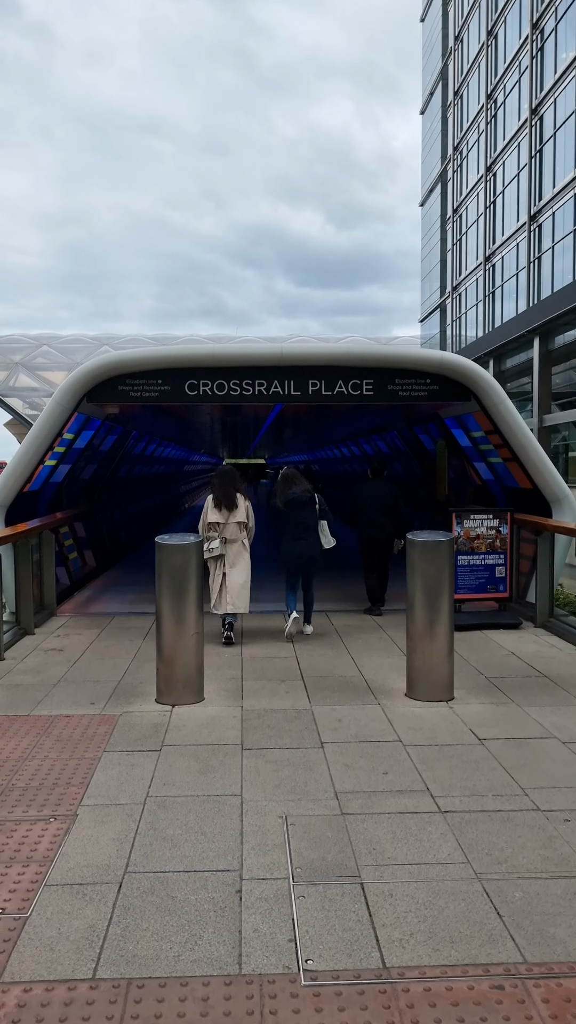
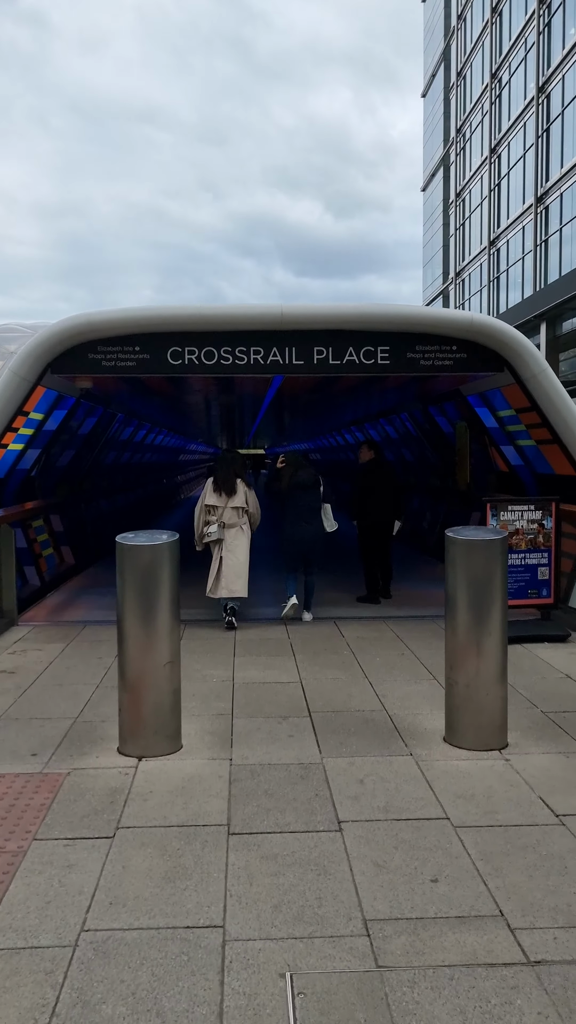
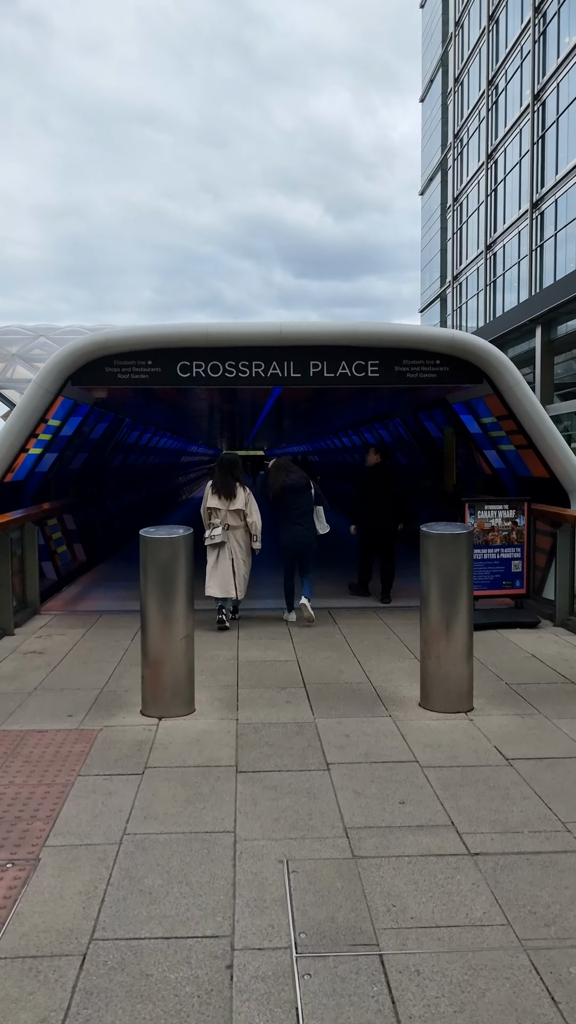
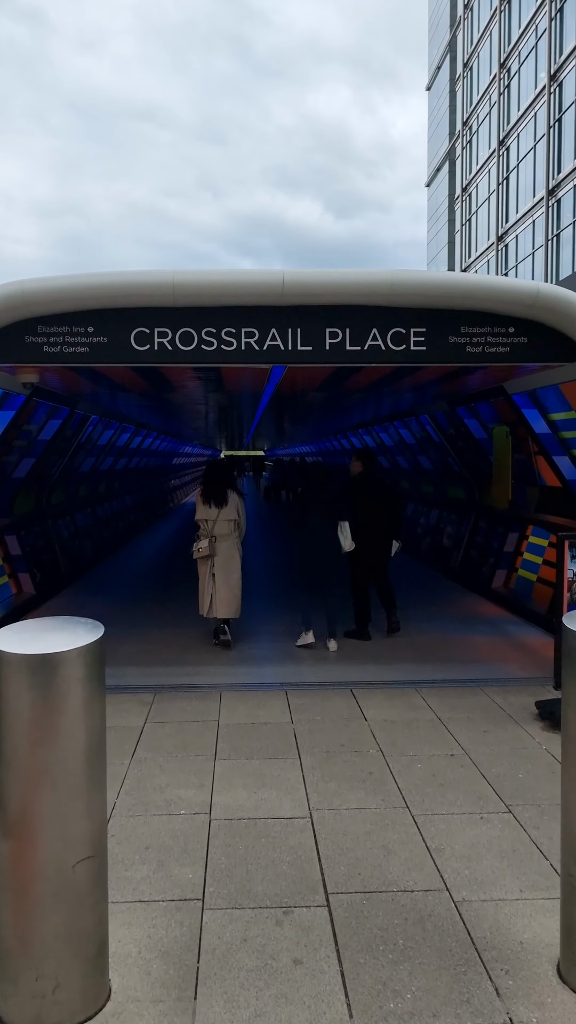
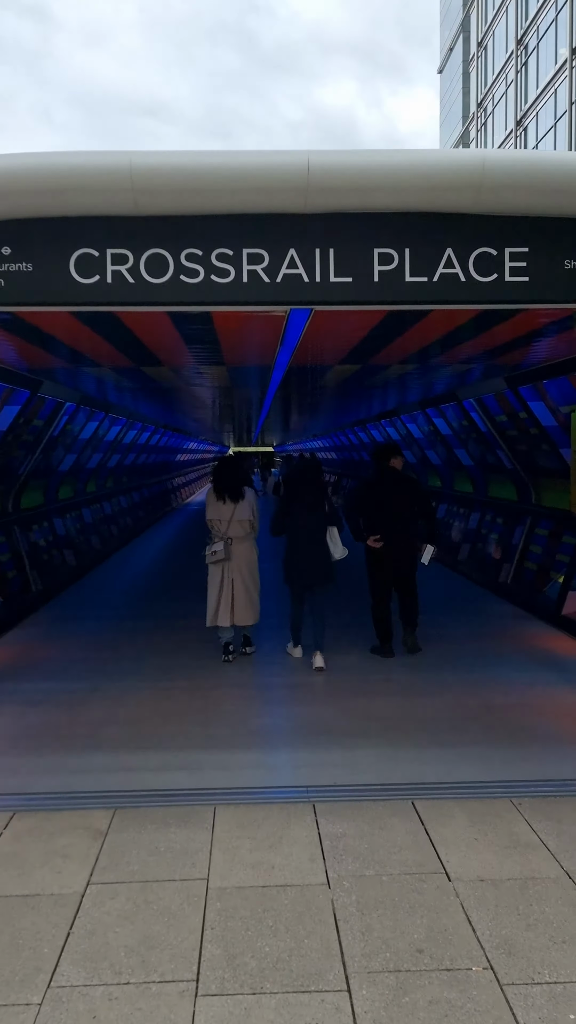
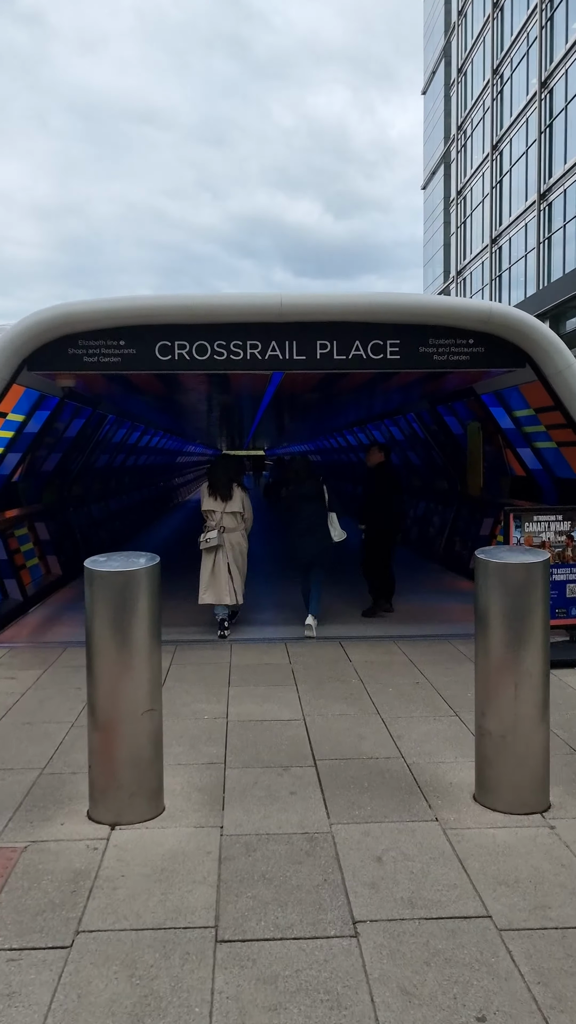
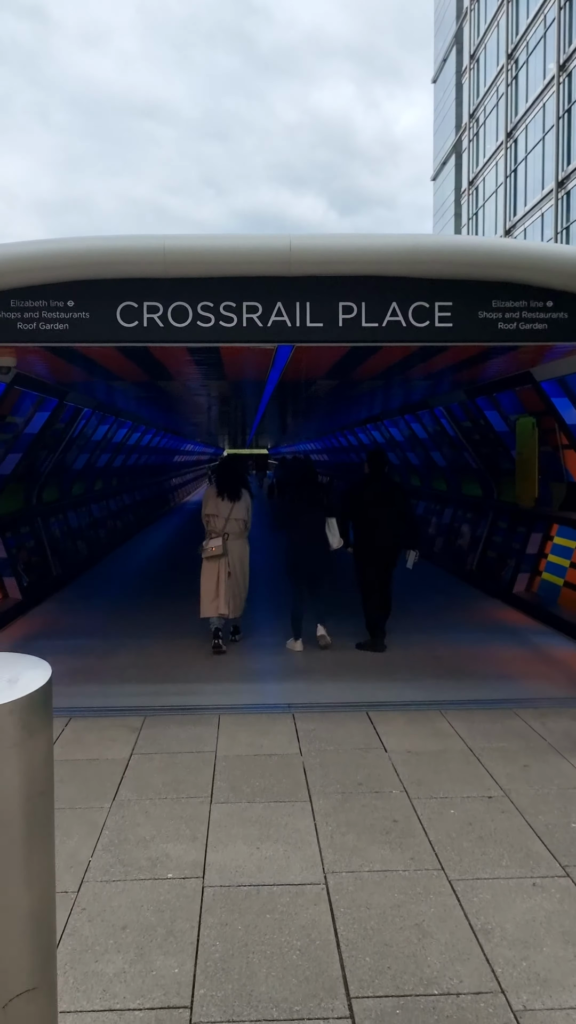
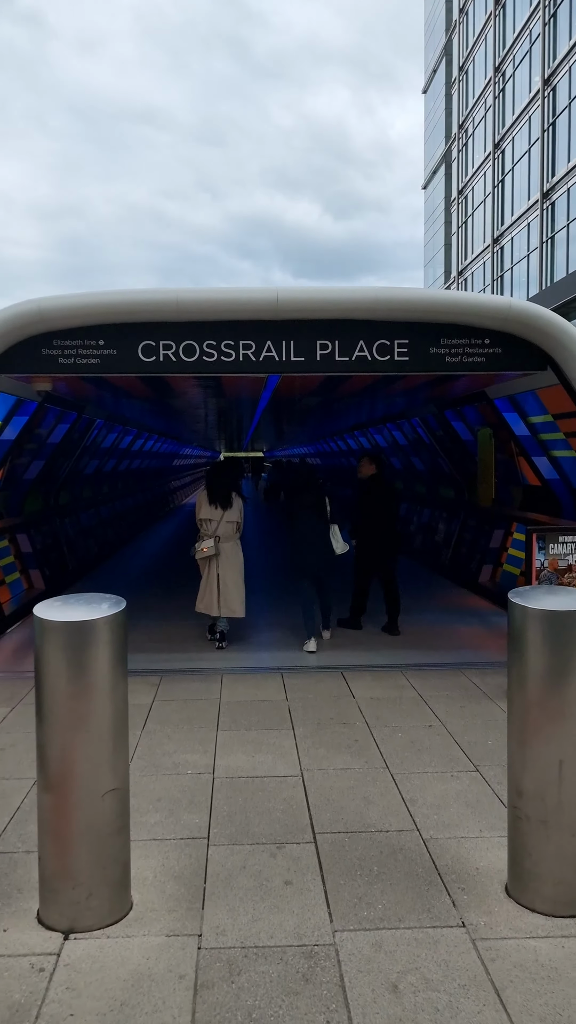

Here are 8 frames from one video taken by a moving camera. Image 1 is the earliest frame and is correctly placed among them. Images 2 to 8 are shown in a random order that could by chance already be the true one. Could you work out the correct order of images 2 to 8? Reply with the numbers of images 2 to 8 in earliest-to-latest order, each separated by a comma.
3, 2, 6, 8, 4, 7, 5
